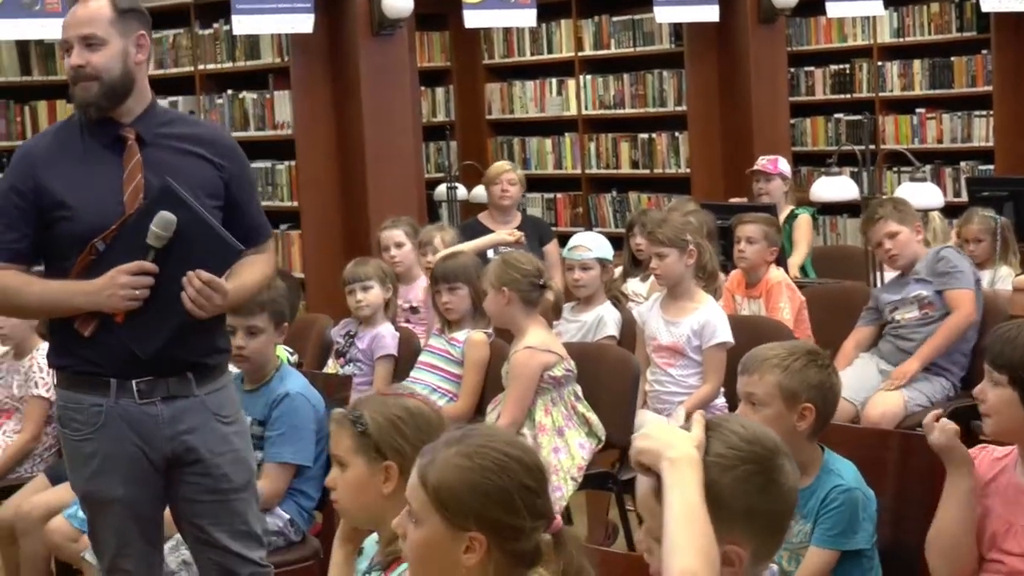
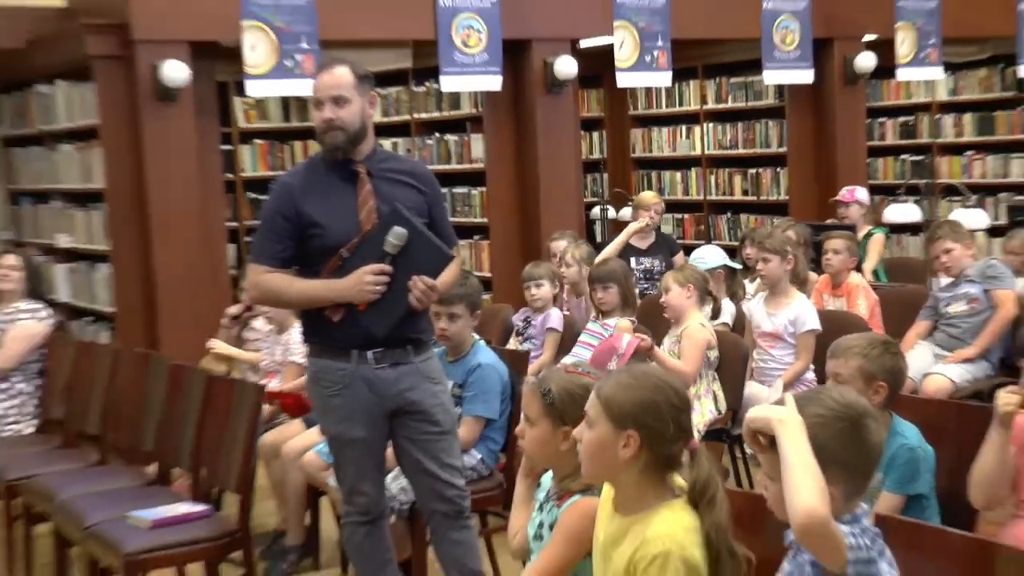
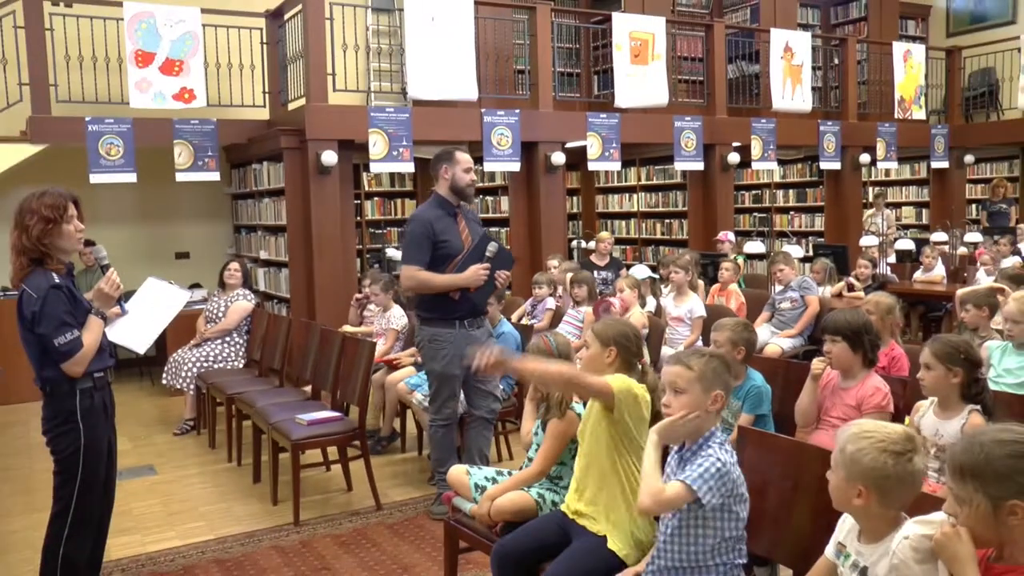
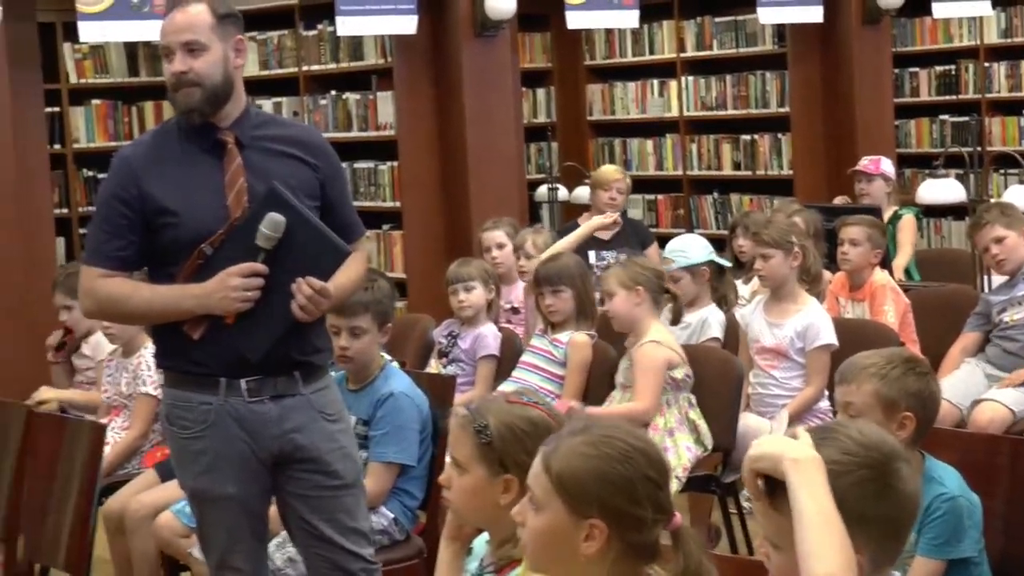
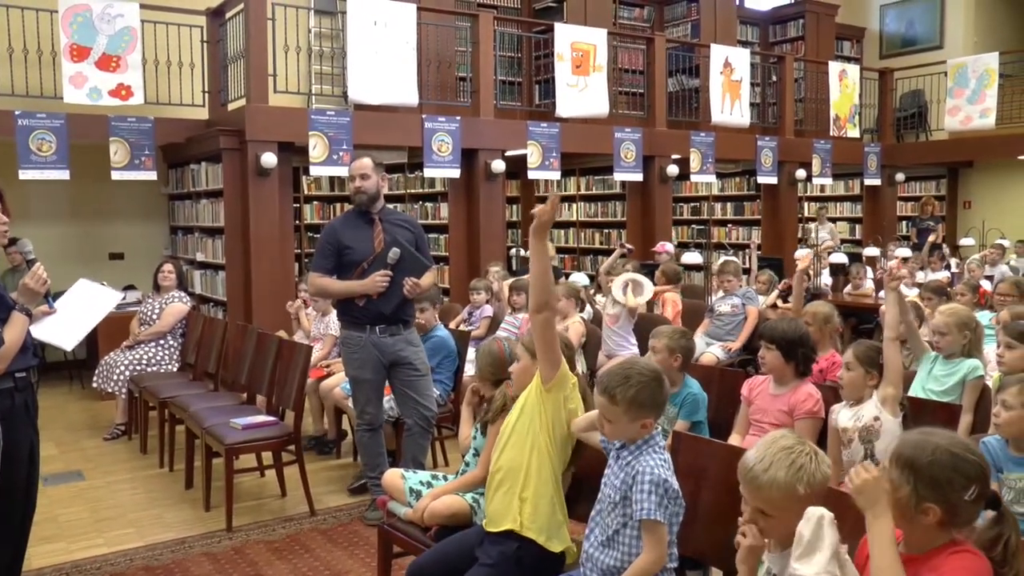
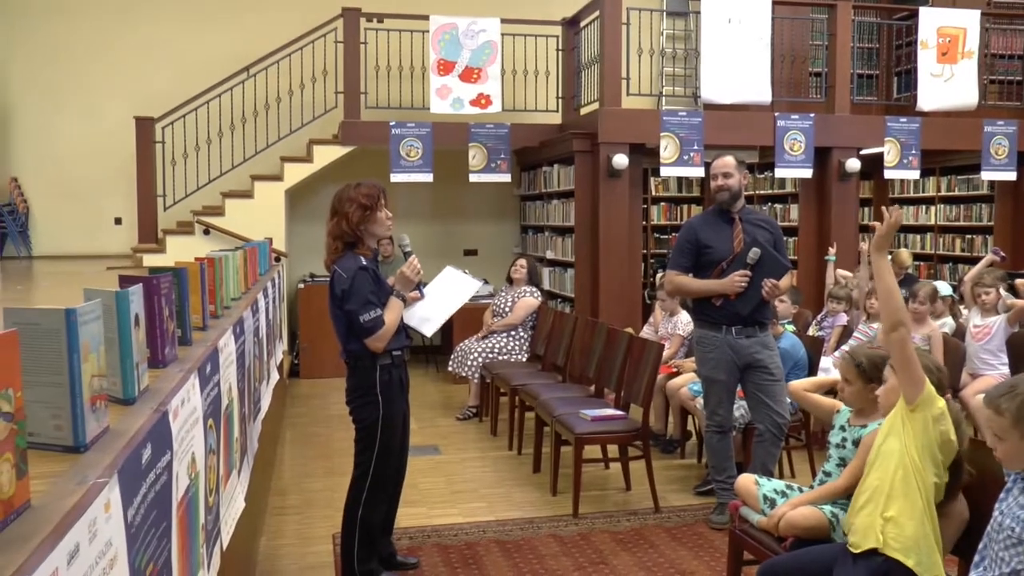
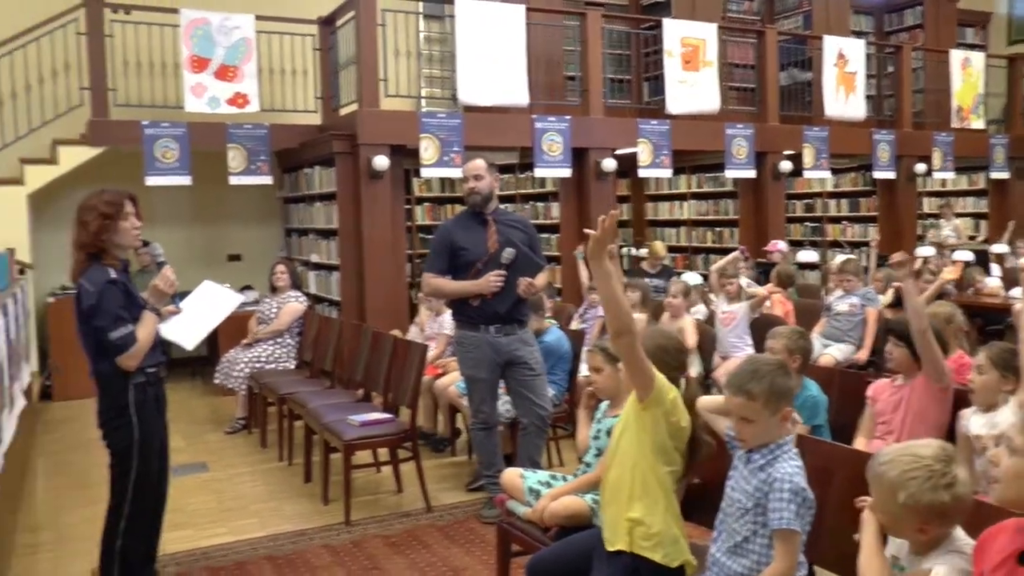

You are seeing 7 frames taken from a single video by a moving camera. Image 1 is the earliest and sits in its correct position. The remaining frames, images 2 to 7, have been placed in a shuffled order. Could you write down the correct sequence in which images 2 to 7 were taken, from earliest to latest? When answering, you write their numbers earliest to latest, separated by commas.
4, 2, 3, 5, 7, 6
